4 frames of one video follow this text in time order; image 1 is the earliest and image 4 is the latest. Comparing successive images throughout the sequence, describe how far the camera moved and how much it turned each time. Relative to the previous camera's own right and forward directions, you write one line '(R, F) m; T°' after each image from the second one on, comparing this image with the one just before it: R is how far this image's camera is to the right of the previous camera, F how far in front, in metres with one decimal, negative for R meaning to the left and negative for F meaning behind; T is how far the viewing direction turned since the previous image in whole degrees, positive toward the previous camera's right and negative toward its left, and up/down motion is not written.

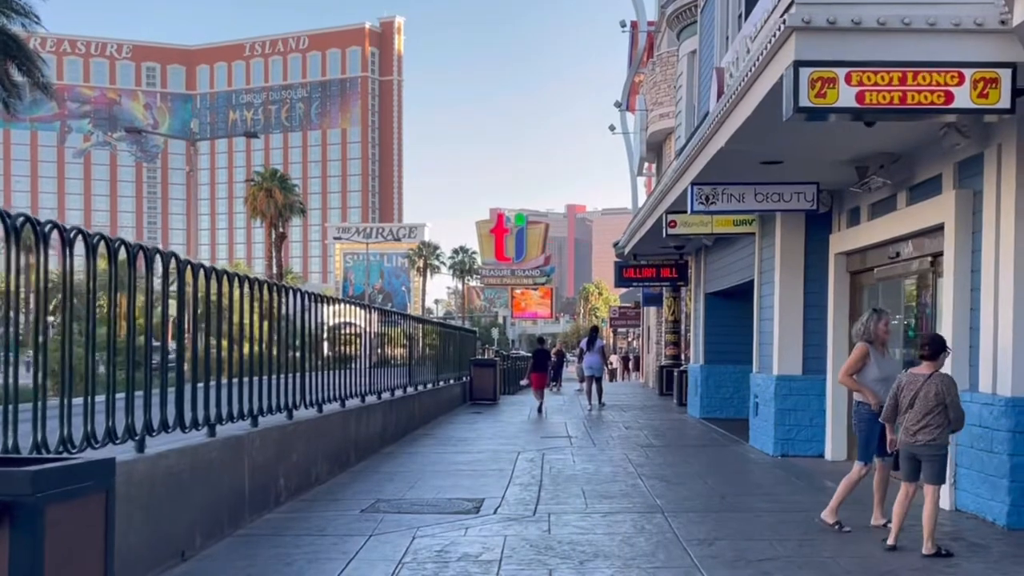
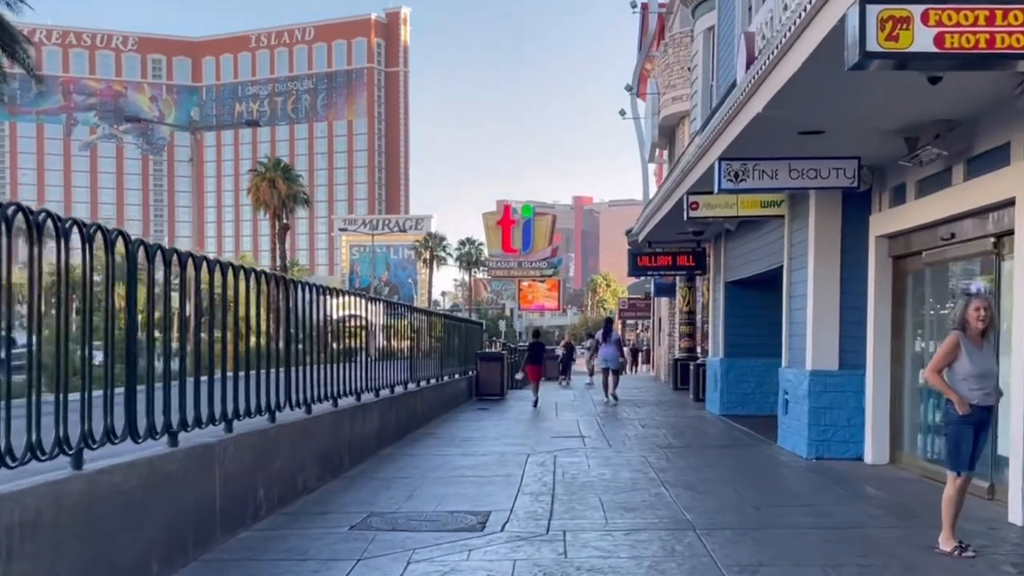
(0.0, +1.0) m; 0°
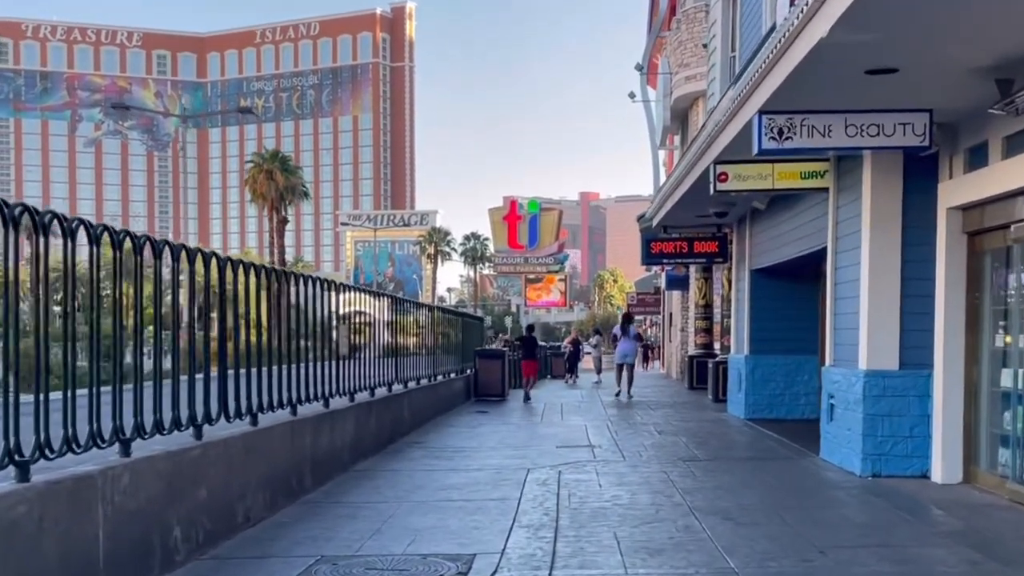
(+0.1, +1.8) m; 0°
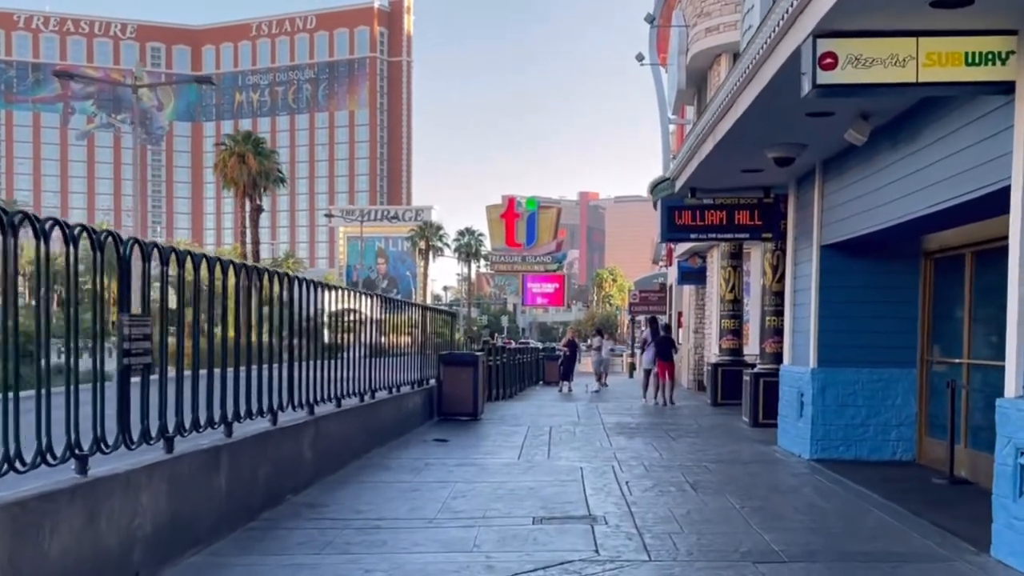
(+0.4, +4.7) m; 0°
